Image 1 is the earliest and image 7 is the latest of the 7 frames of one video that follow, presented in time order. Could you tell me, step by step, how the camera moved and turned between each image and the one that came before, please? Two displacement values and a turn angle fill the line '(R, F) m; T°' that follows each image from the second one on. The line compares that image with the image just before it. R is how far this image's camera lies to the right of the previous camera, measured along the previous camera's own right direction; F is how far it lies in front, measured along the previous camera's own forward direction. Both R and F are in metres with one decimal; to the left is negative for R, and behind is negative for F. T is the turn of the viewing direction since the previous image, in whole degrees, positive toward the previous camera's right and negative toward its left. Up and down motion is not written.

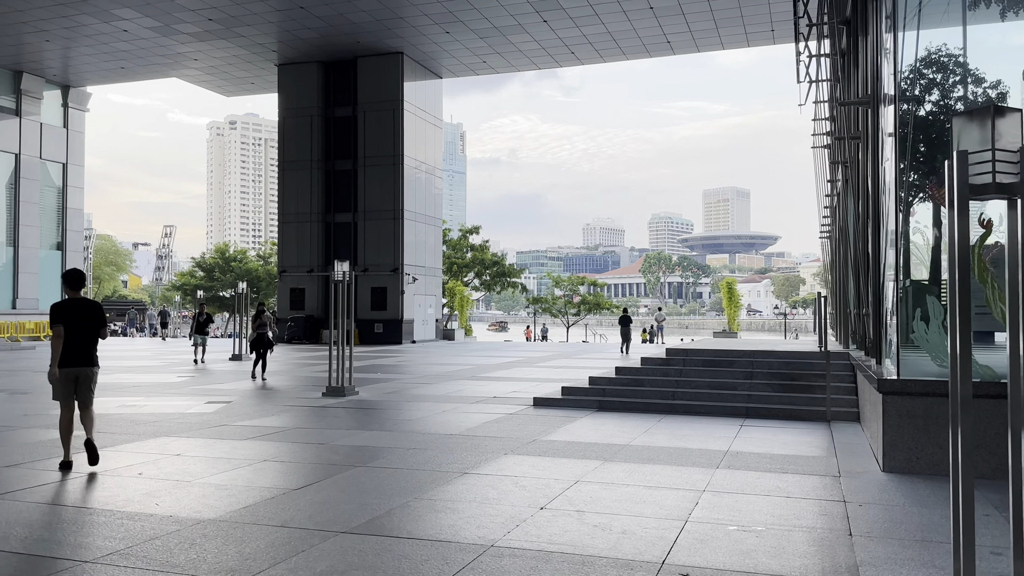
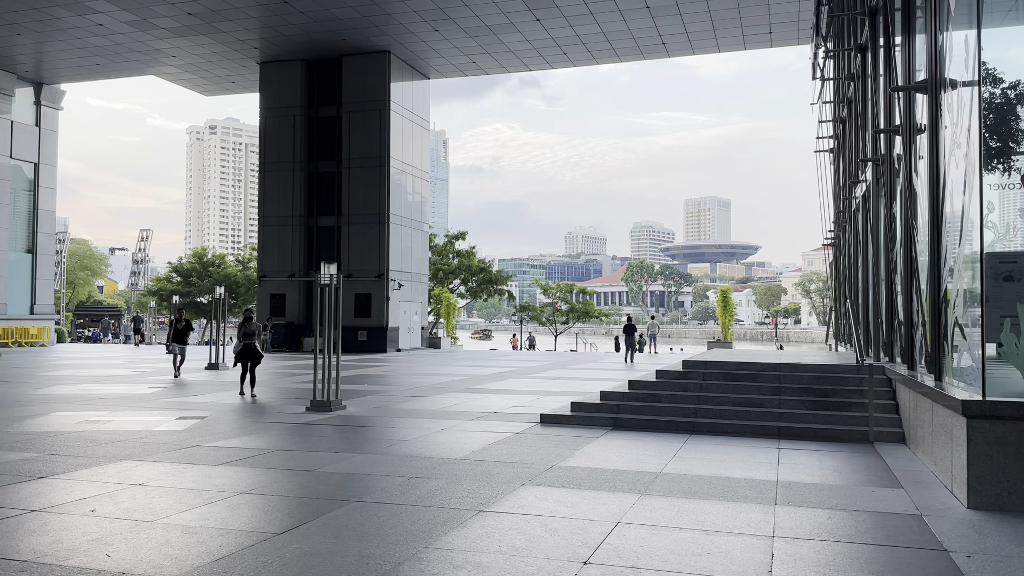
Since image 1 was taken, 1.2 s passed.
(-0.4, +1.2) m; +1°
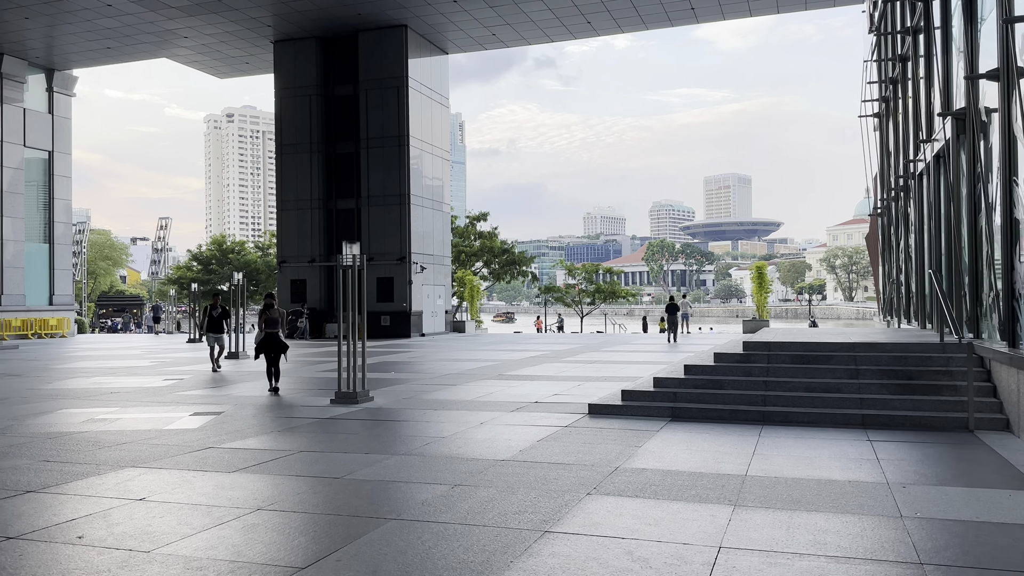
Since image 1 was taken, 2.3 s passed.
(-0.3, +1.2) m; -1°
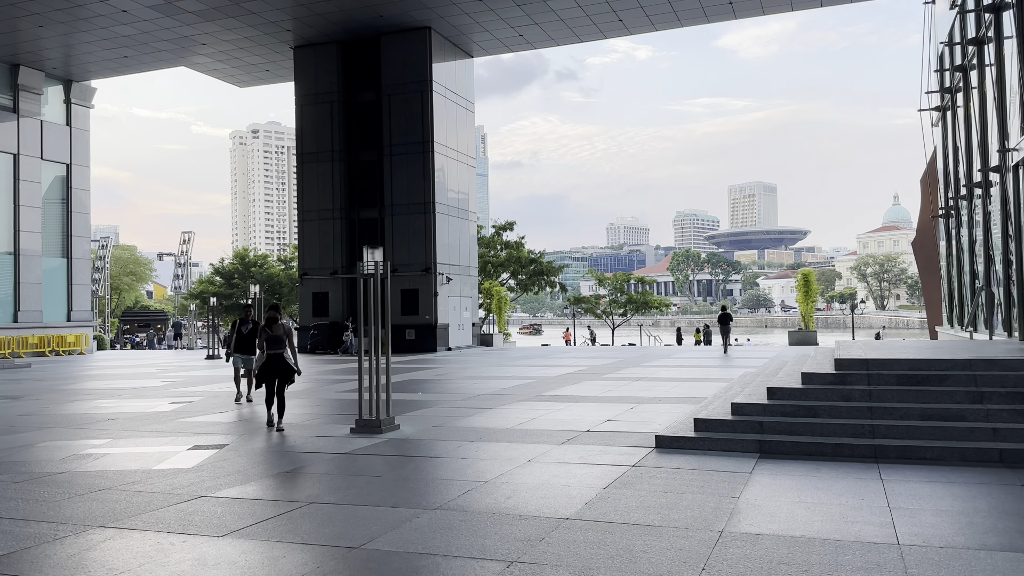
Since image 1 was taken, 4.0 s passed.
(-0.3, +1.7) m; -2°
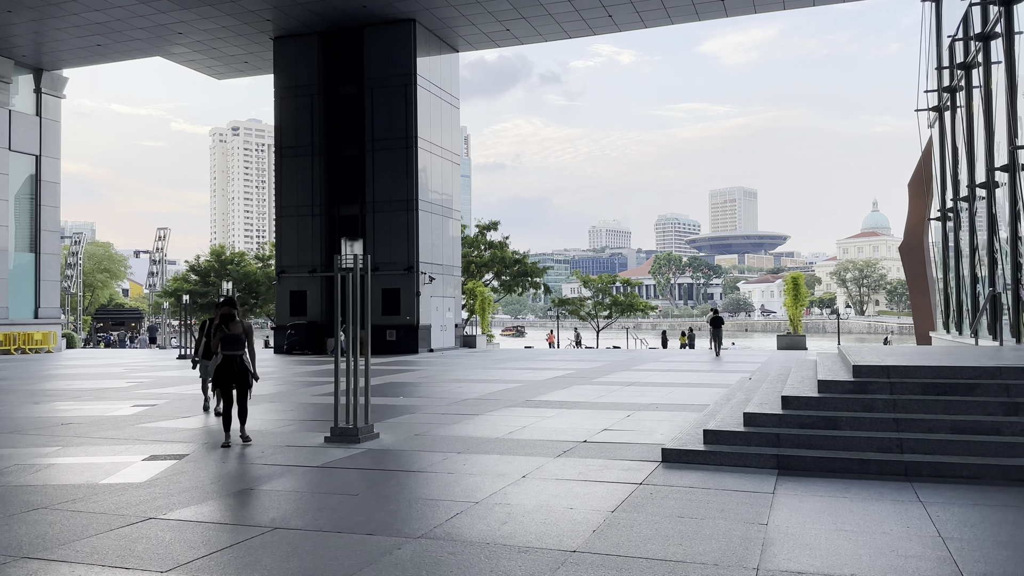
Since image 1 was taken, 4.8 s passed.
(-0.1, +0.9) m; +1°
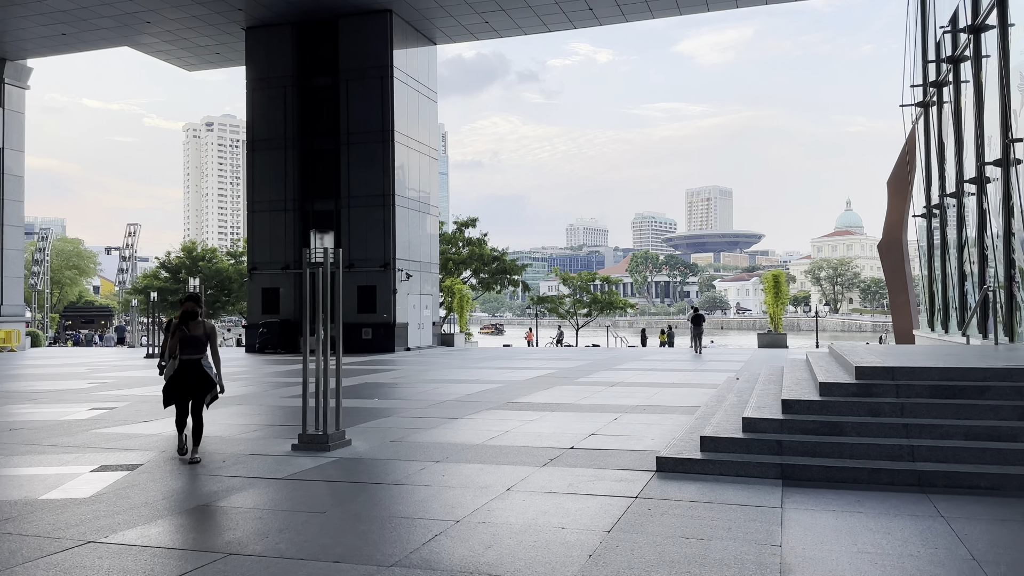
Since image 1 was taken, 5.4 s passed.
(-0.1, +0.6) m; +2°
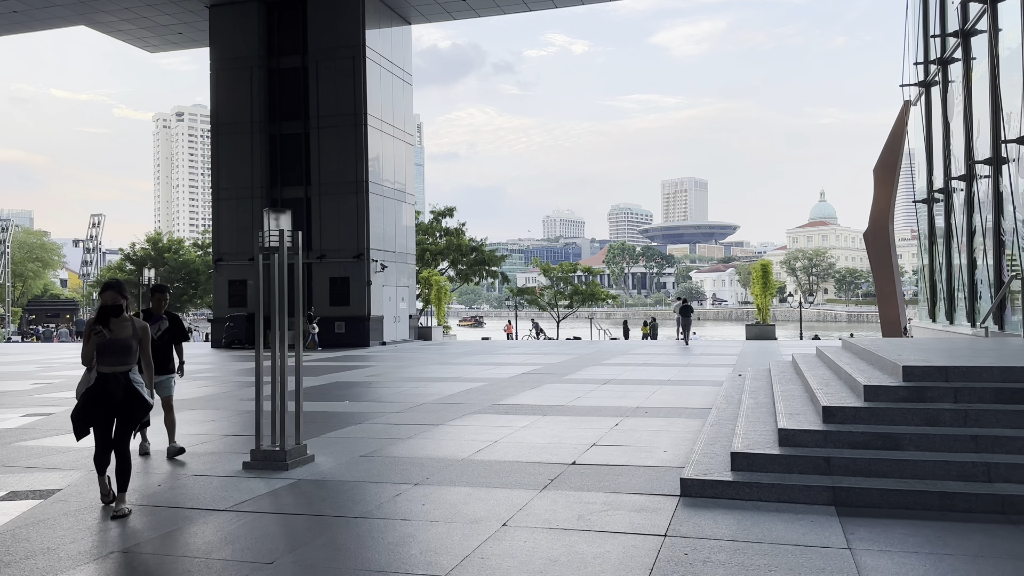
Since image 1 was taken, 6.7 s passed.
(-0.1, +1.3) m; +2°
